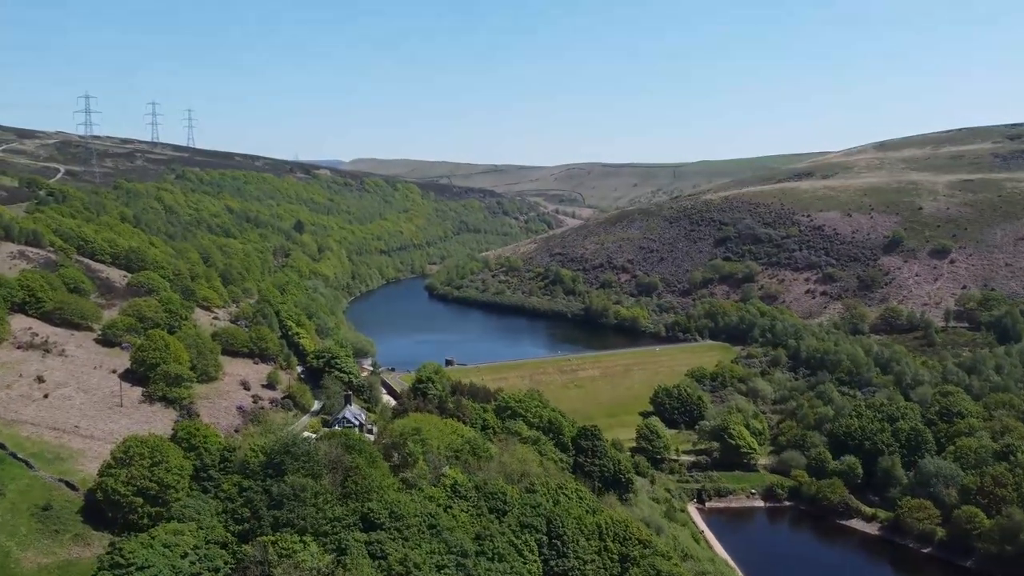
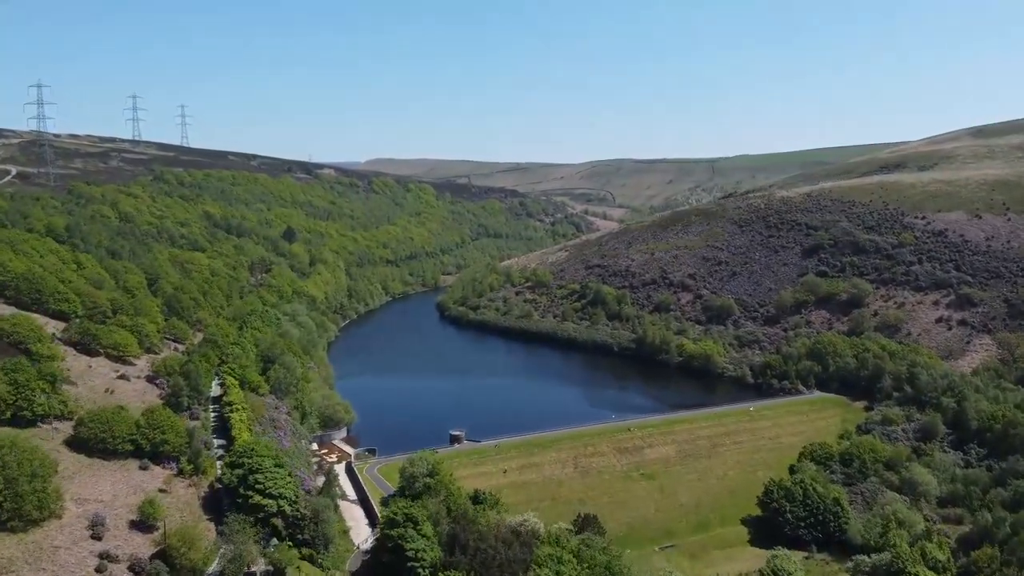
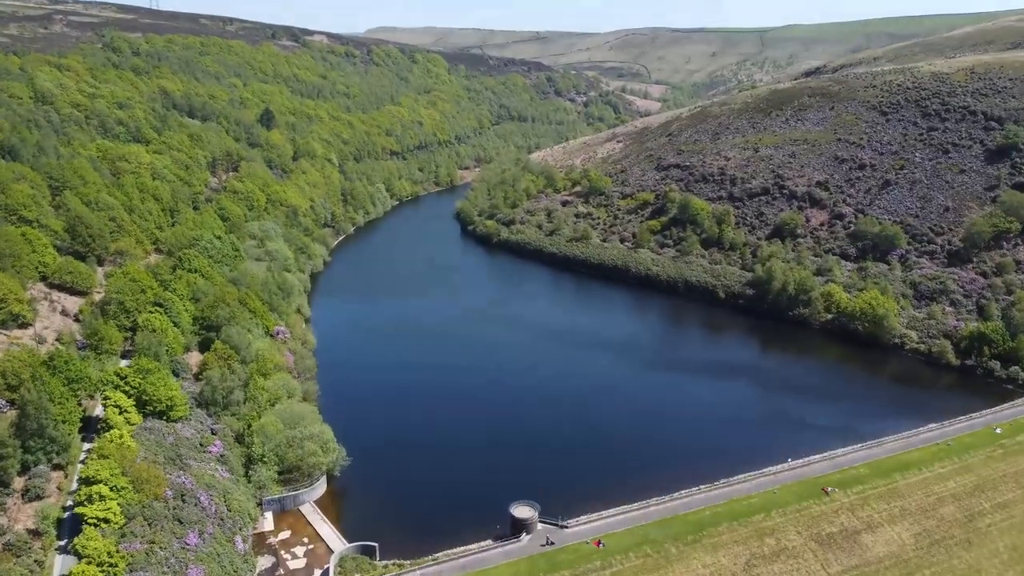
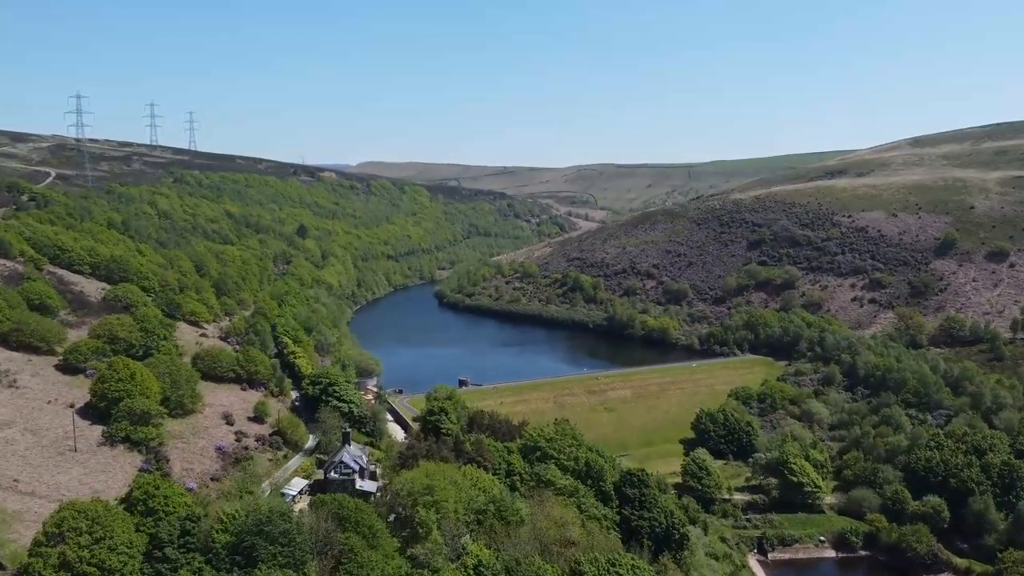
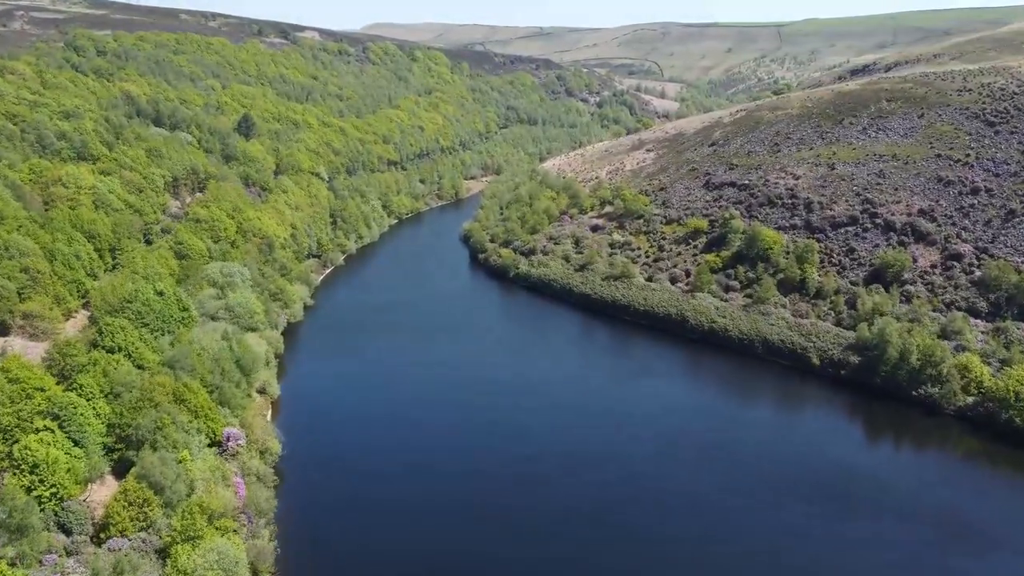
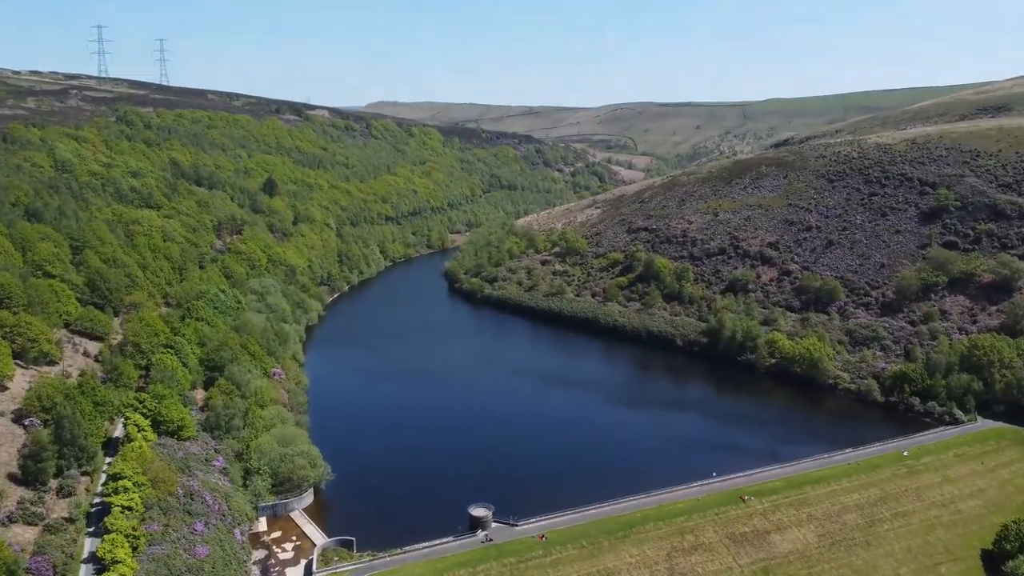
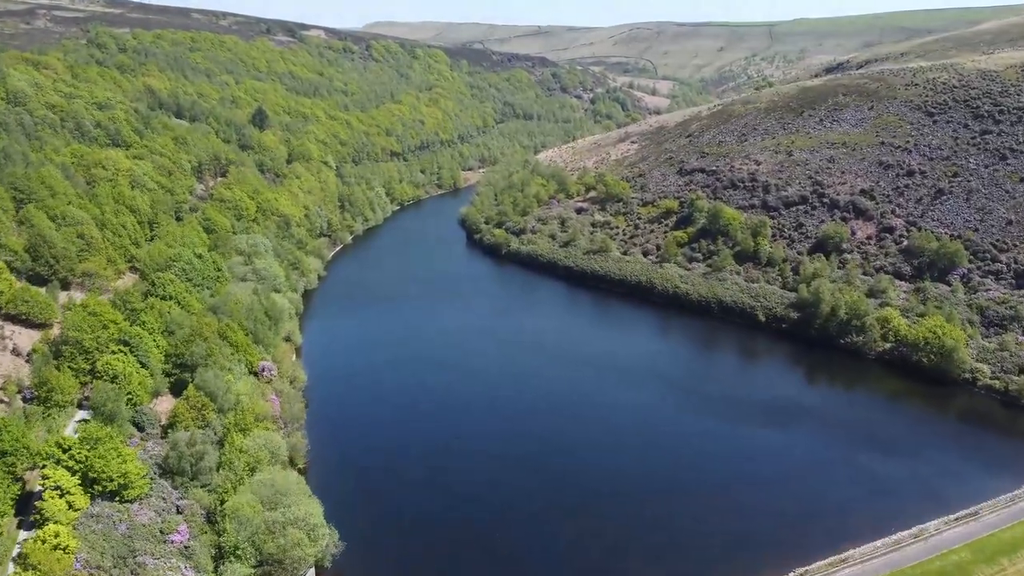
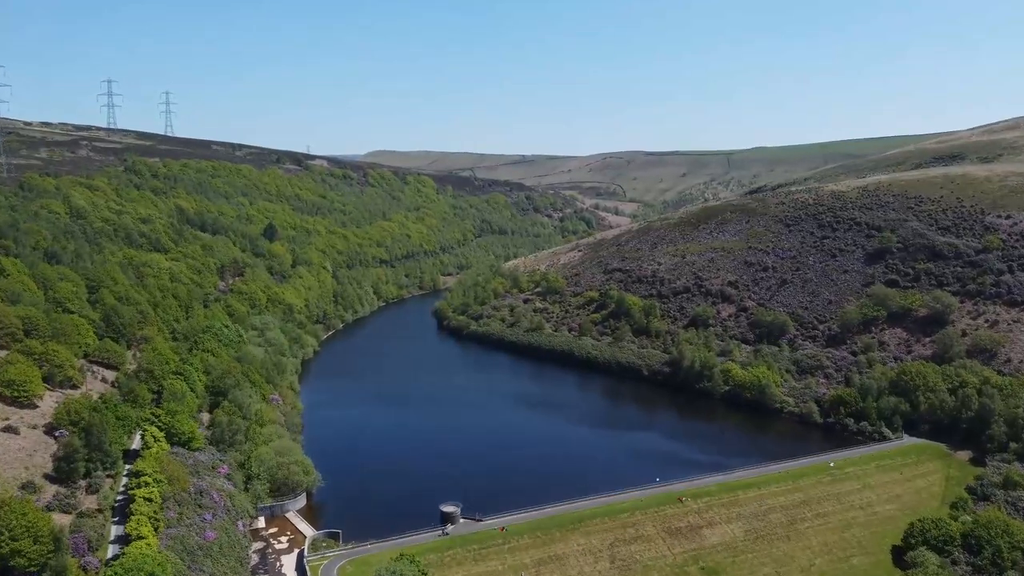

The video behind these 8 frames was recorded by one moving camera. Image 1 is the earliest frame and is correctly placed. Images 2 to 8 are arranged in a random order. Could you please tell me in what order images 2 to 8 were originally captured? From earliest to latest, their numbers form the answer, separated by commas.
4, 2, 8, 6, 3, 7, 5
